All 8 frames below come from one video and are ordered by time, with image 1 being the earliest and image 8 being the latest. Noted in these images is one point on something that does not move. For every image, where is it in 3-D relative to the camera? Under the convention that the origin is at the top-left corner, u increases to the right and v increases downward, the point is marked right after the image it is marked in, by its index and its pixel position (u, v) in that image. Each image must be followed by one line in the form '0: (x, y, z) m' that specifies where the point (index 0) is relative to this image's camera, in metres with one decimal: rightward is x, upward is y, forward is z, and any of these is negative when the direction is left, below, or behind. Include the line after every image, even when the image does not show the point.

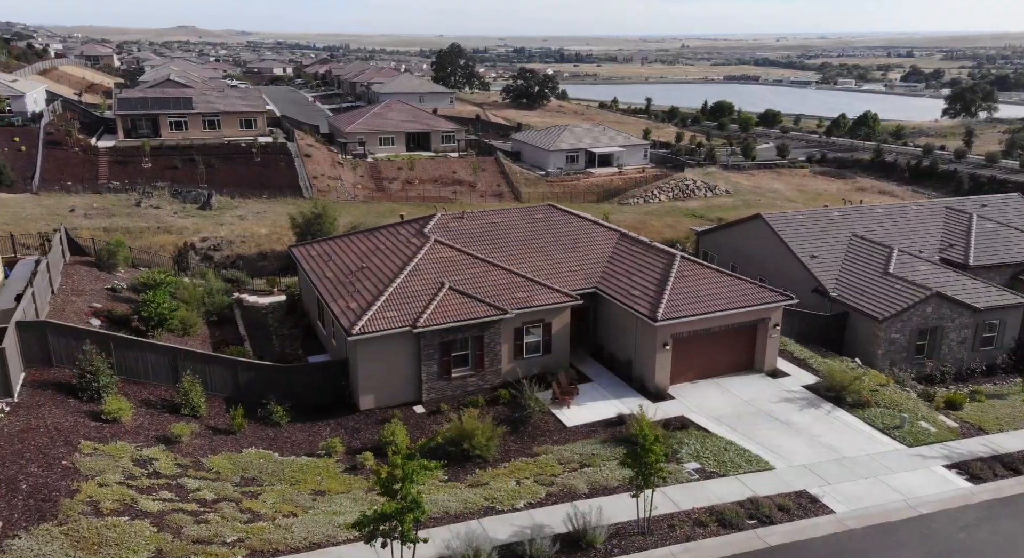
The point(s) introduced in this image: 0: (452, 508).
0: (-1.4, -5.2, +18.5) m
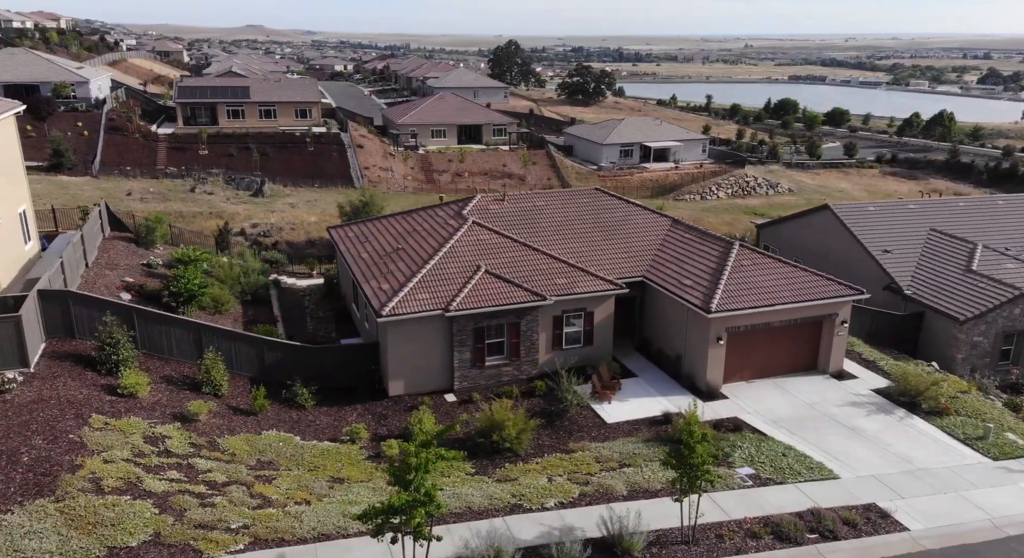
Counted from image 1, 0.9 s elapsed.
0: (-0.8, -4.6, +16.9) m
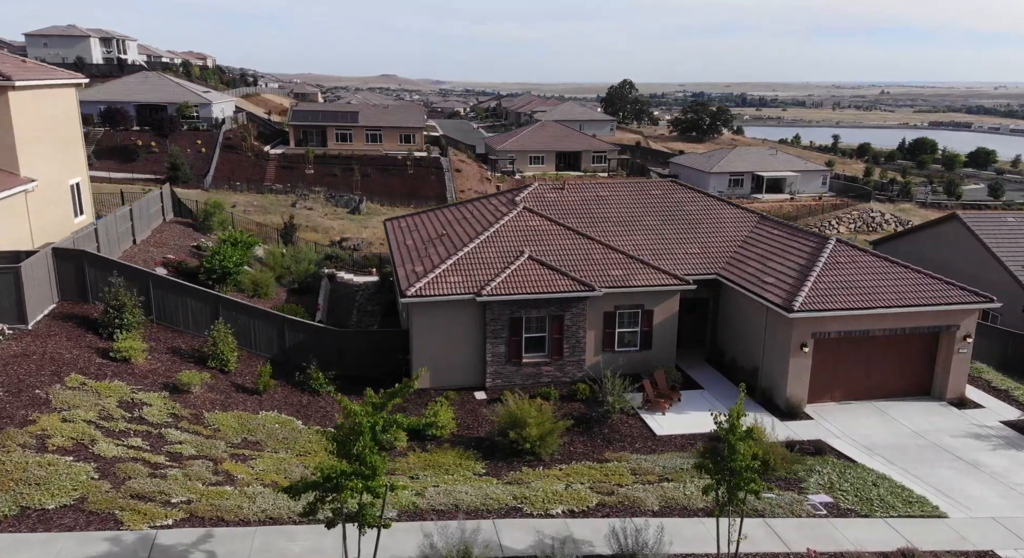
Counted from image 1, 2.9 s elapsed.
0: (-0.8, -3.8, +13.9) m
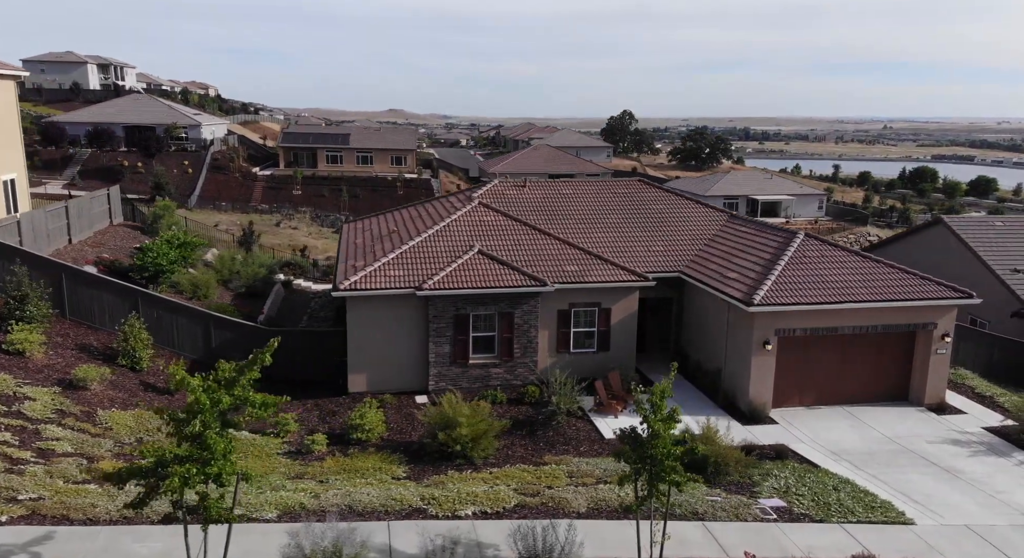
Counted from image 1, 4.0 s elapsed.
0: (-2.3, -3.3, +12.2) m
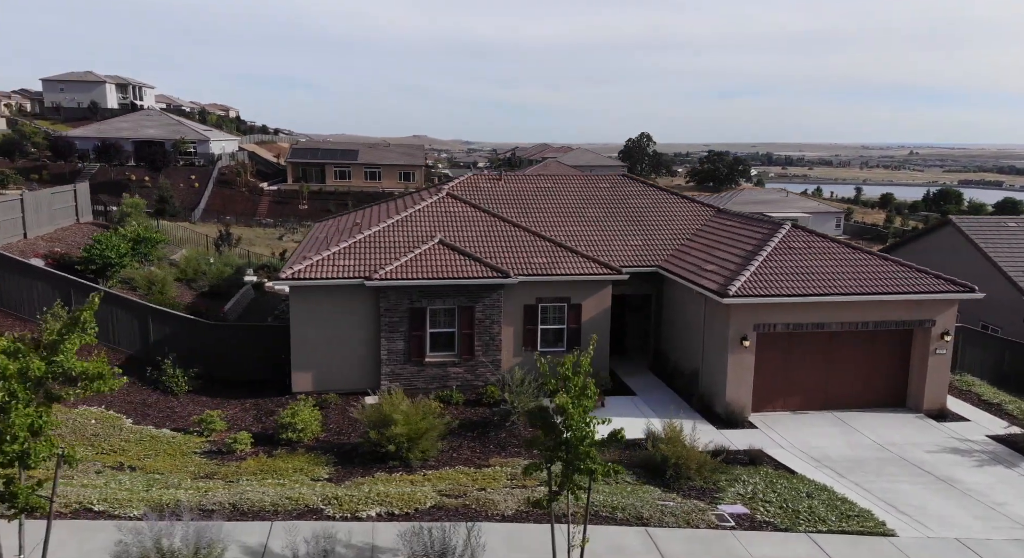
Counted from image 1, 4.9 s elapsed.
0: (-3.4, -2.9, +10.6) m
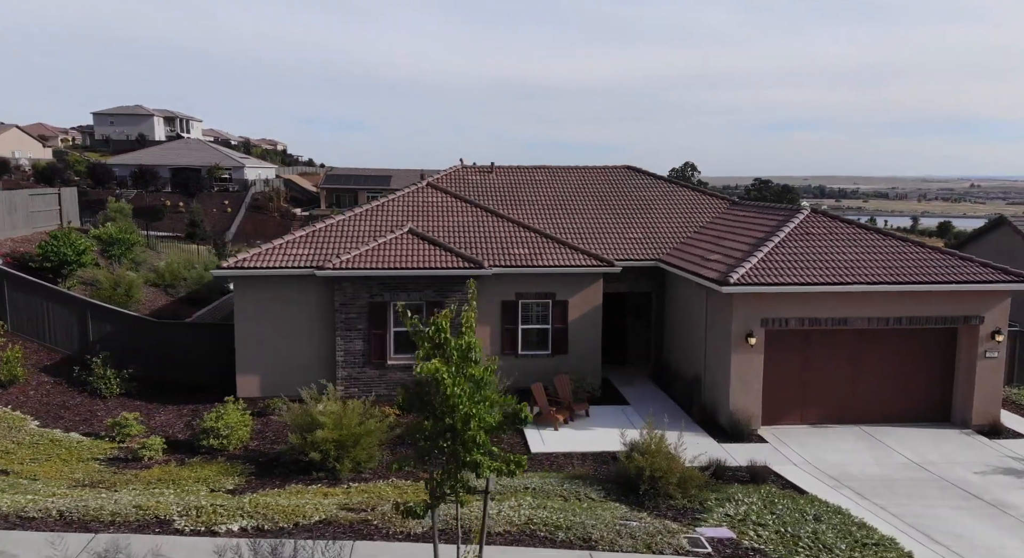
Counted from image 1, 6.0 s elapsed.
0: (-4.4, -2.4, +8.4) m
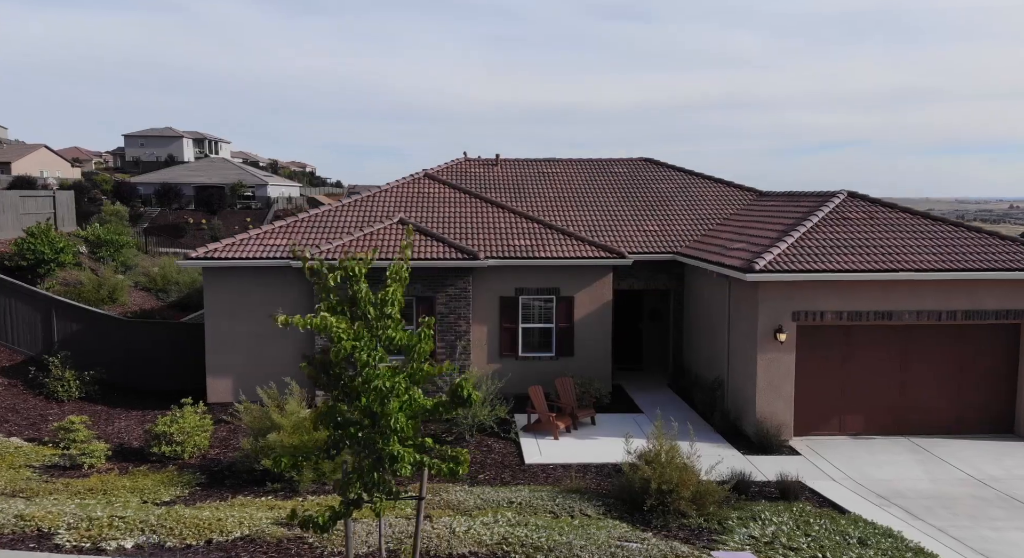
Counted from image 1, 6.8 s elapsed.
0: (-4.7, -2.0, +6.9) m
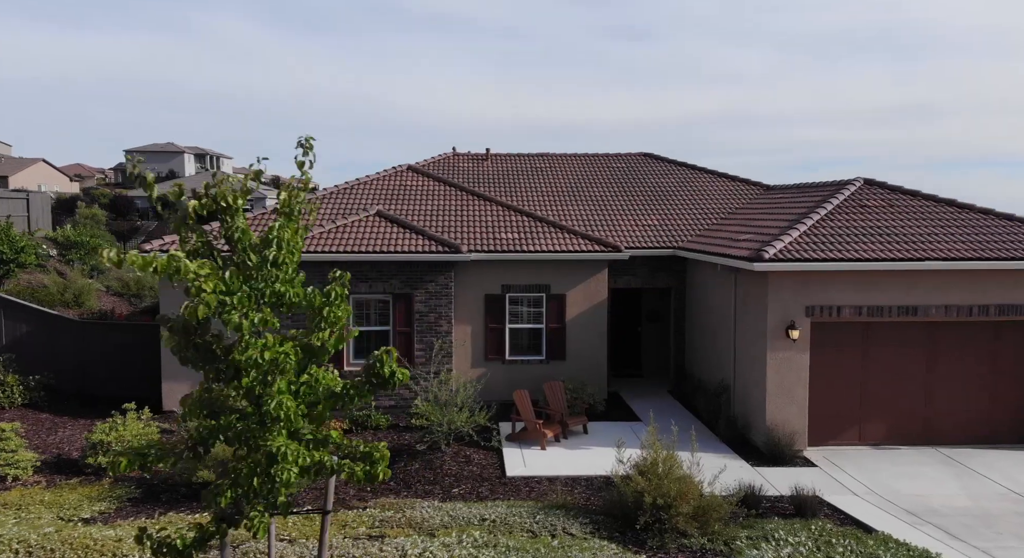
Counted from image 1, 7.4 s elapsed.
0: (-4.9, -1.8, +5.6) m
